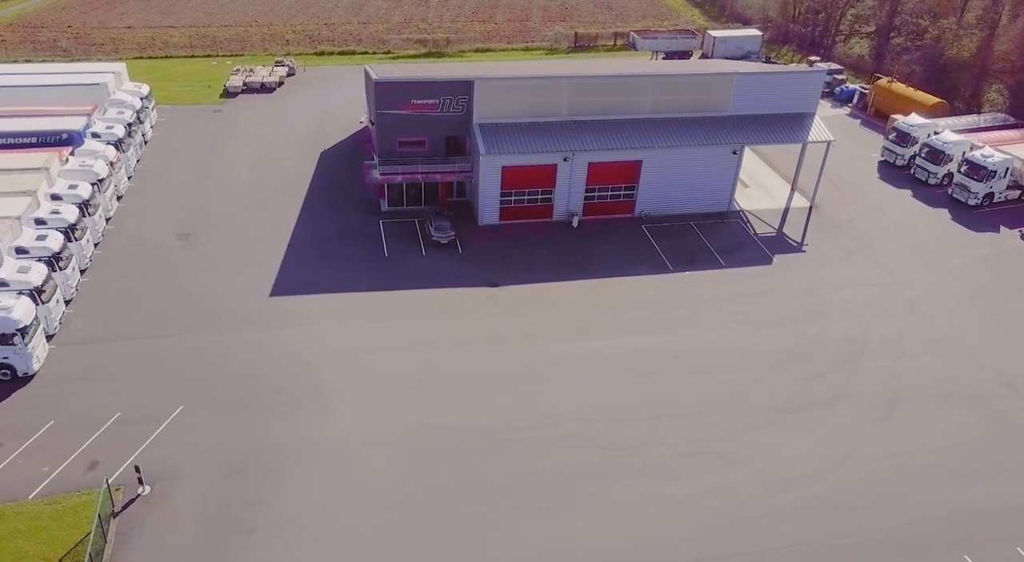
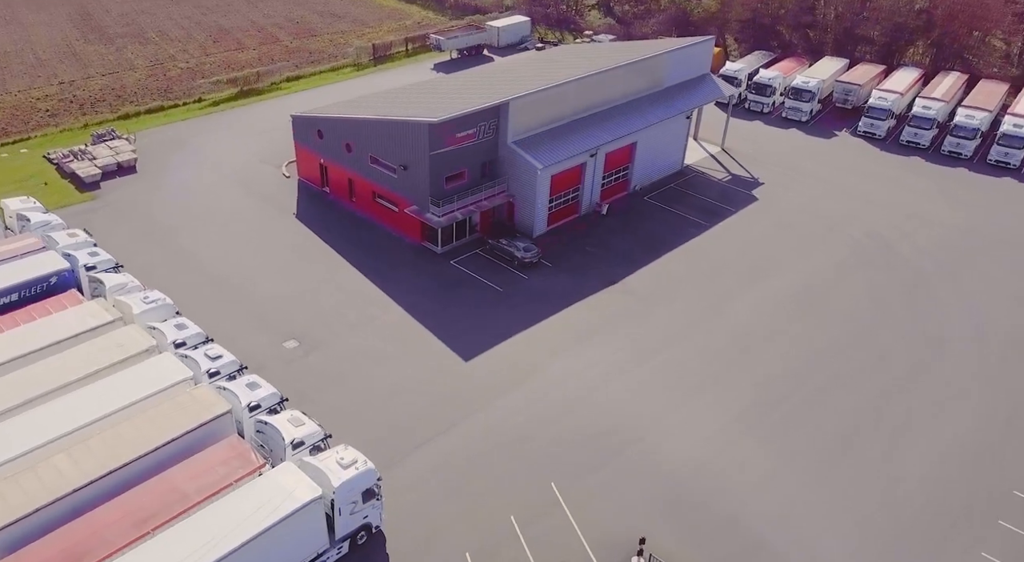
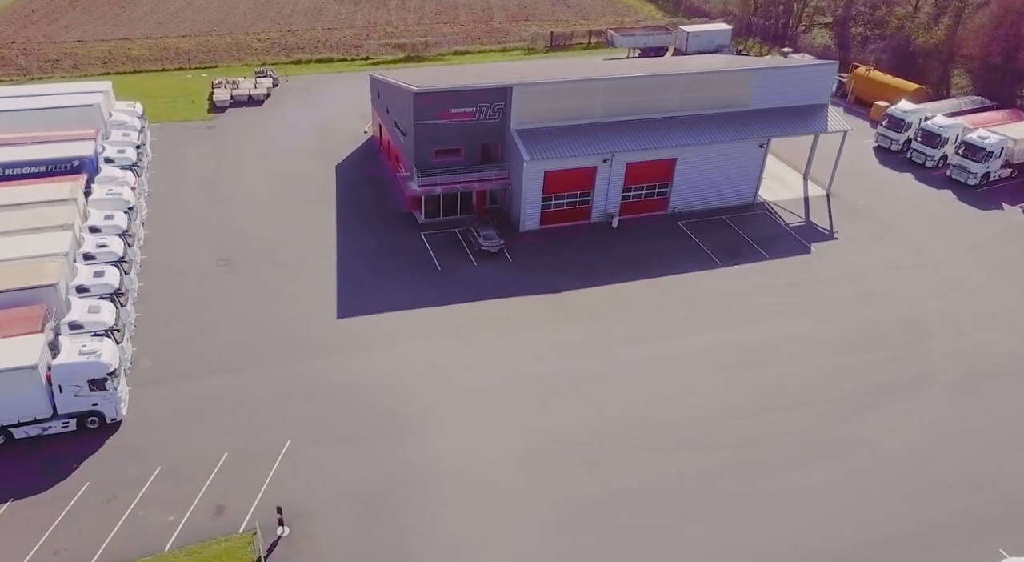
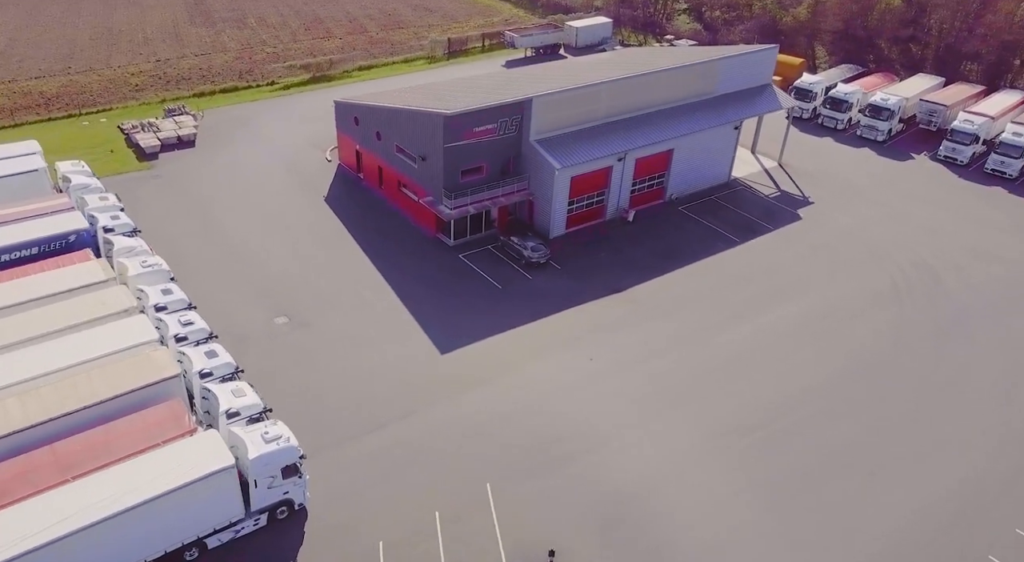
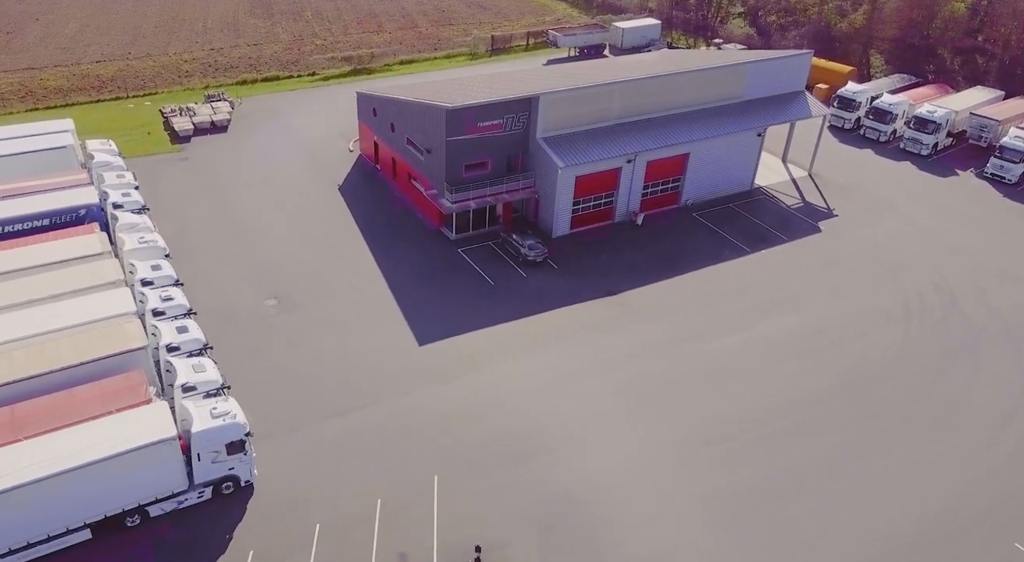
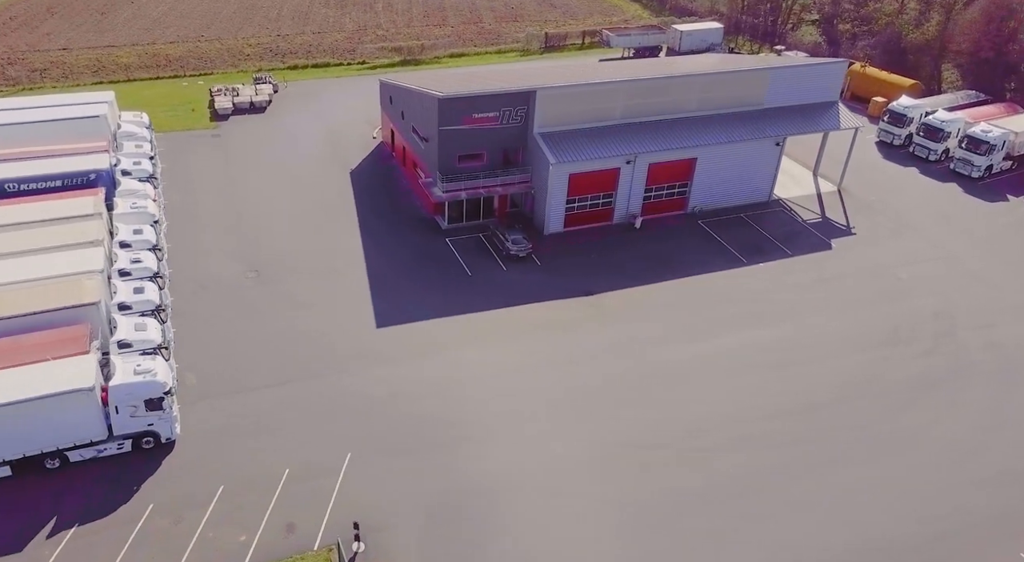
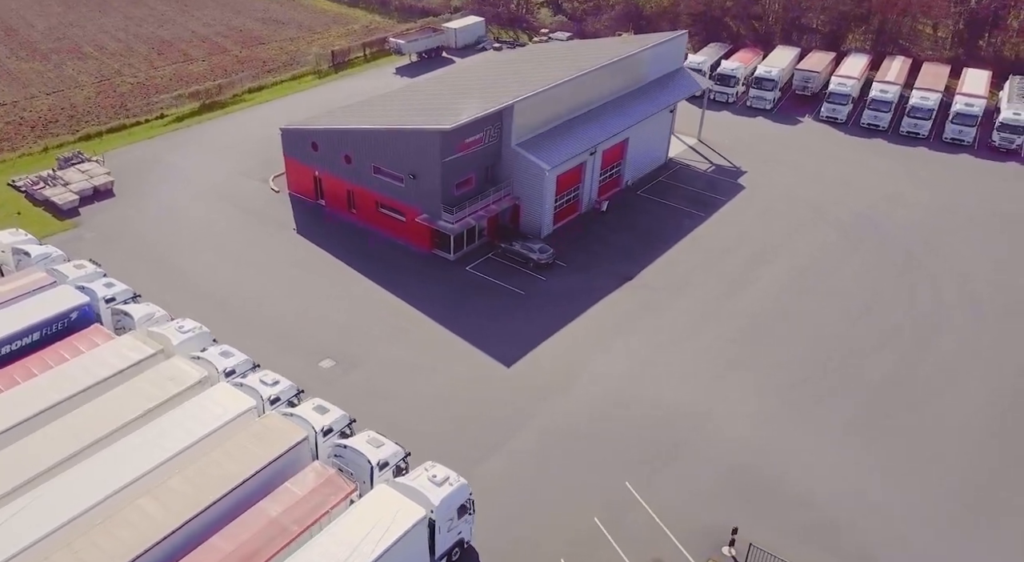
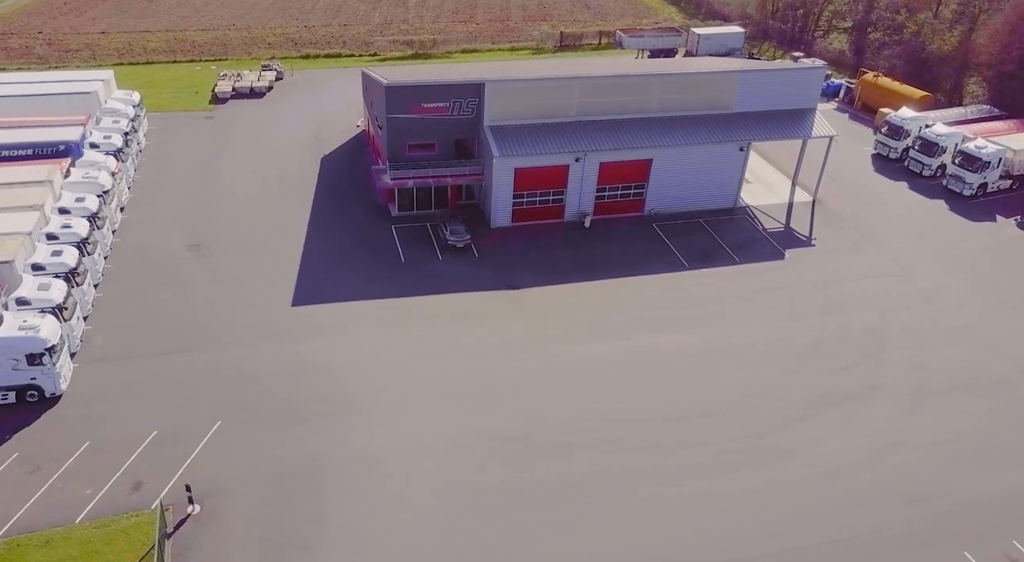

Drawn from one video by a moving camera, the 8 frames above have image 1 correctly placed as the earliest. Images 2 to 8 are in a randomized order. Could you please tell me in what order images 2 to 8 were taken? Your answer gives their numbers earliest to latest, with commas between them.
8, 3, 6, 5, 4, 2, 7
